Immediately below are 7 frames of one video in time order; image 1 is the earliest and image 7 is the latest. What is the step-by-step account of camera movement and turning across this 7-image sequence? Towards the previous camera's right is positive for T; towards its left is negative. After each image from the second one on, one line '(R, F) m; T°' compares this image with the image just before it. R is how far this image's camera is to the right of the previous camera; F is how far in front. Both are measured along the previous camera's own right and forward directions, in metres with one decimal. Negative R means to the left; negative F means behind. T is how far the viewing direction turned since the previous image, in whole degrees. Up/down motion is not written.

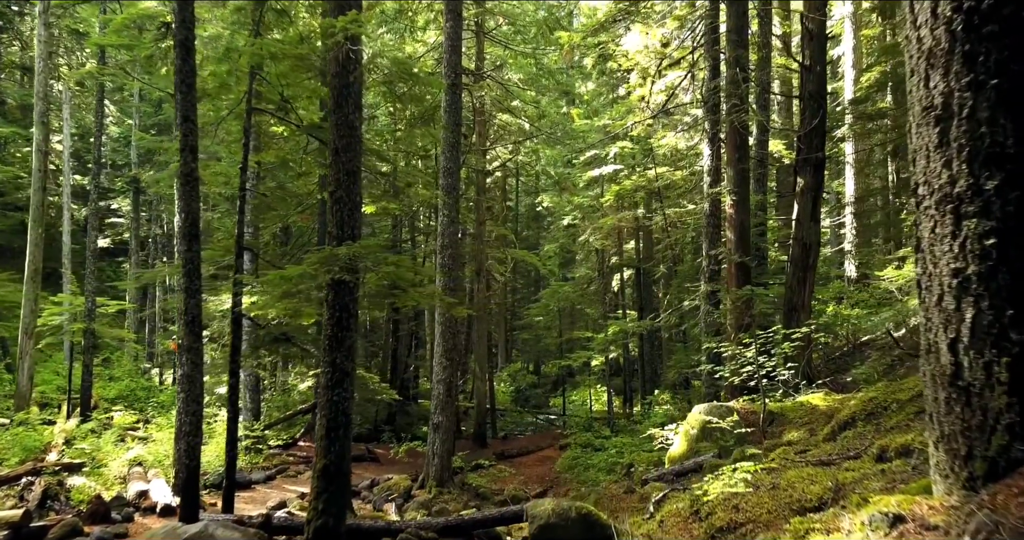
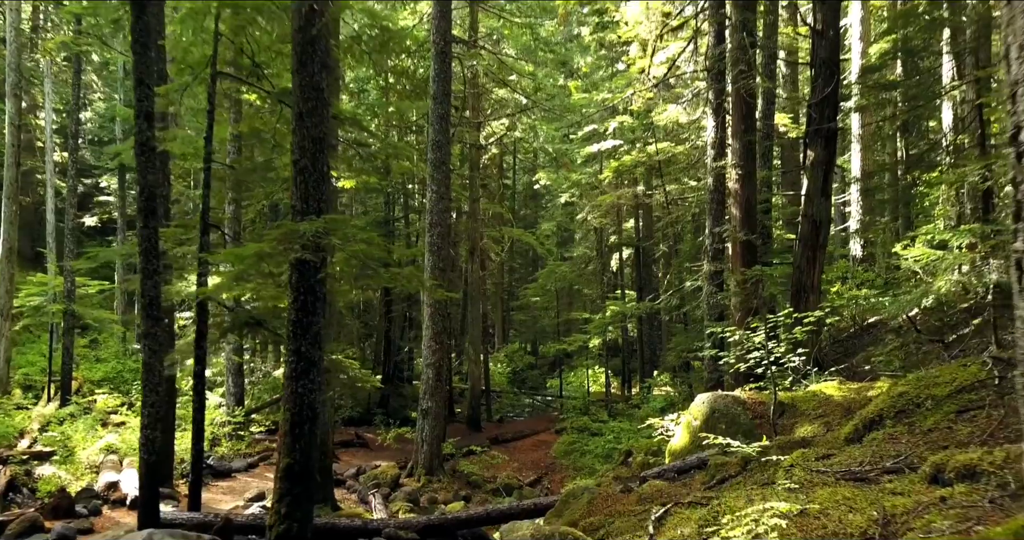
(+0.1, +0.6) m; 0°
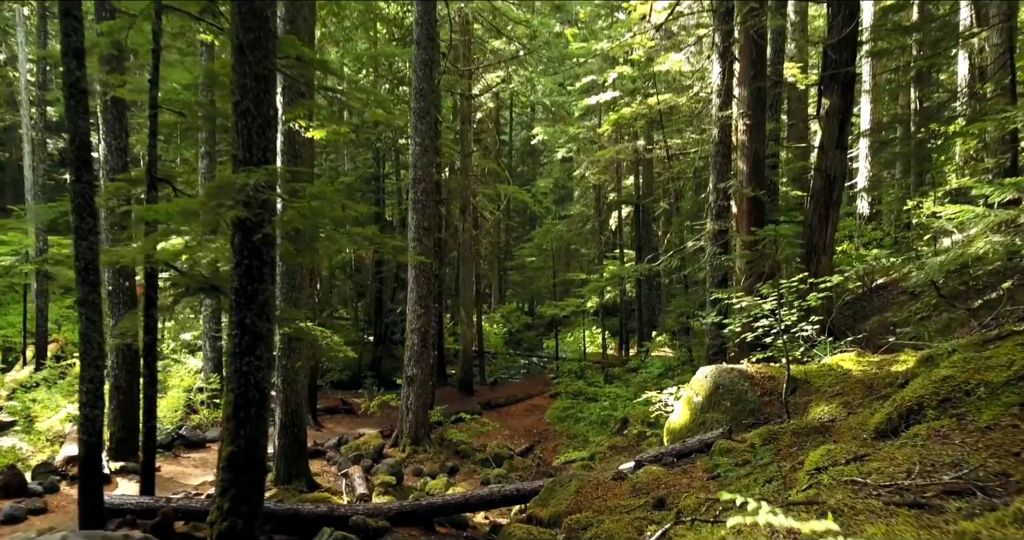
(+0.1, +0.7) m; 0°
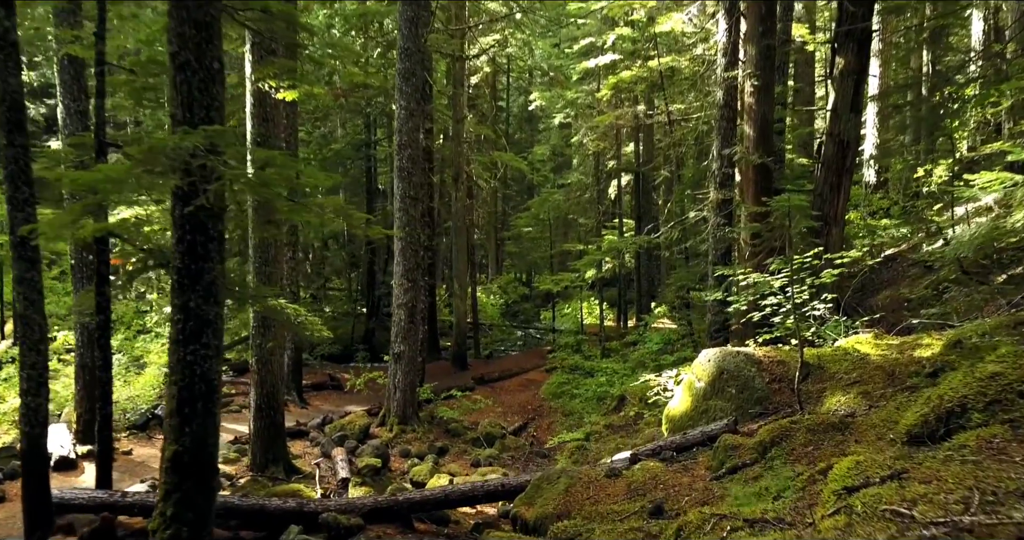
(+0.1, +0.6) m; 0°
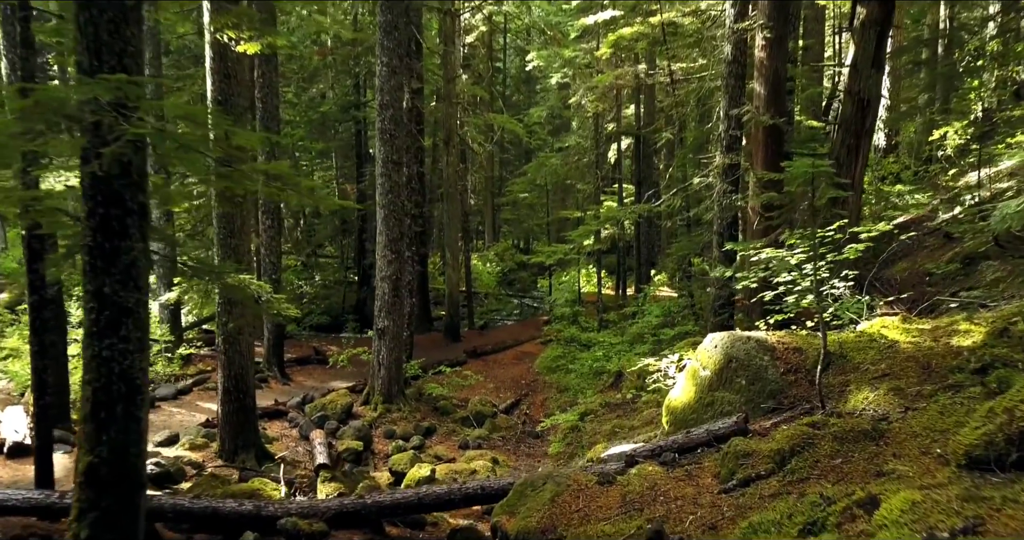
(+0.1, +0.7) m; 0°
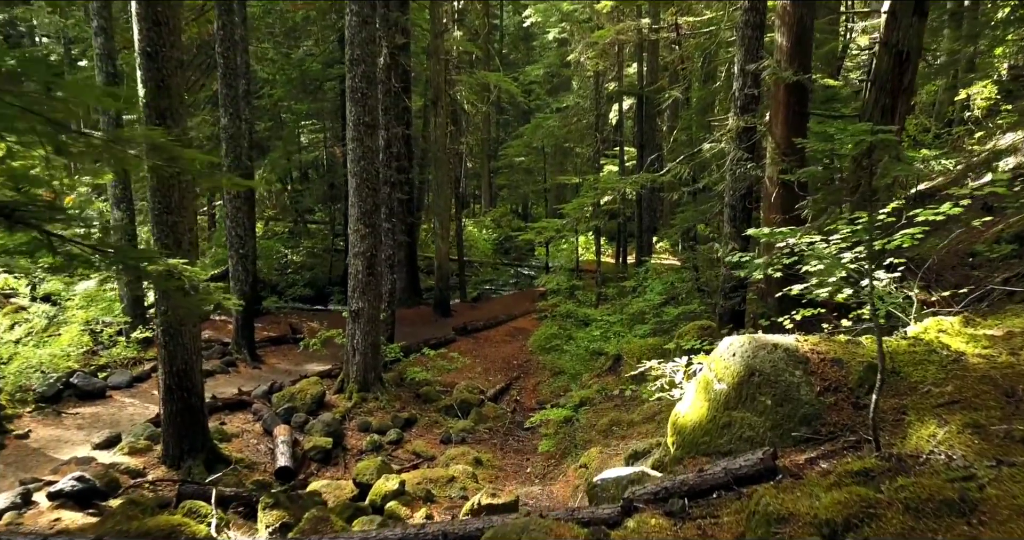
(+0.2, +1.0) m; 0°
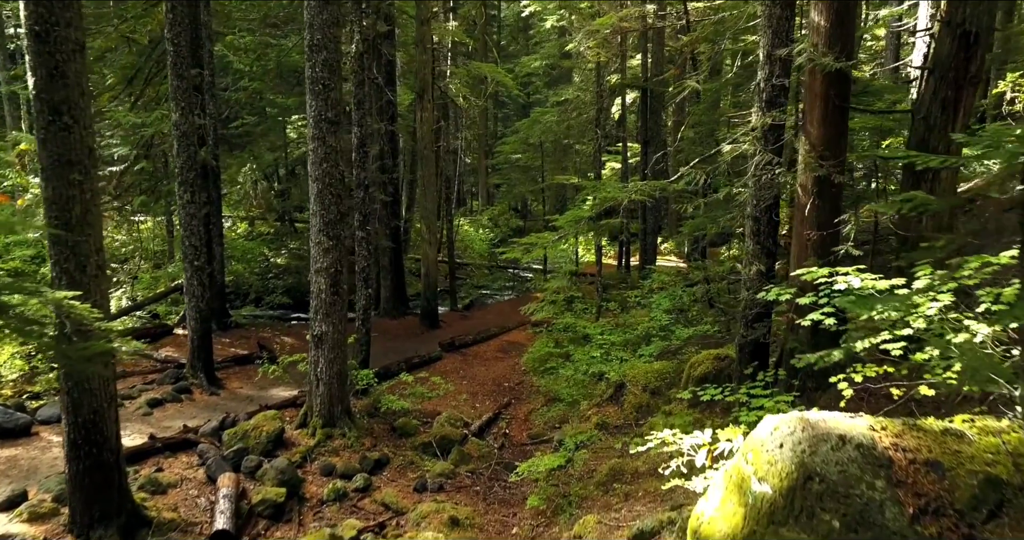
(+0.2, +1.2) m; 0°
